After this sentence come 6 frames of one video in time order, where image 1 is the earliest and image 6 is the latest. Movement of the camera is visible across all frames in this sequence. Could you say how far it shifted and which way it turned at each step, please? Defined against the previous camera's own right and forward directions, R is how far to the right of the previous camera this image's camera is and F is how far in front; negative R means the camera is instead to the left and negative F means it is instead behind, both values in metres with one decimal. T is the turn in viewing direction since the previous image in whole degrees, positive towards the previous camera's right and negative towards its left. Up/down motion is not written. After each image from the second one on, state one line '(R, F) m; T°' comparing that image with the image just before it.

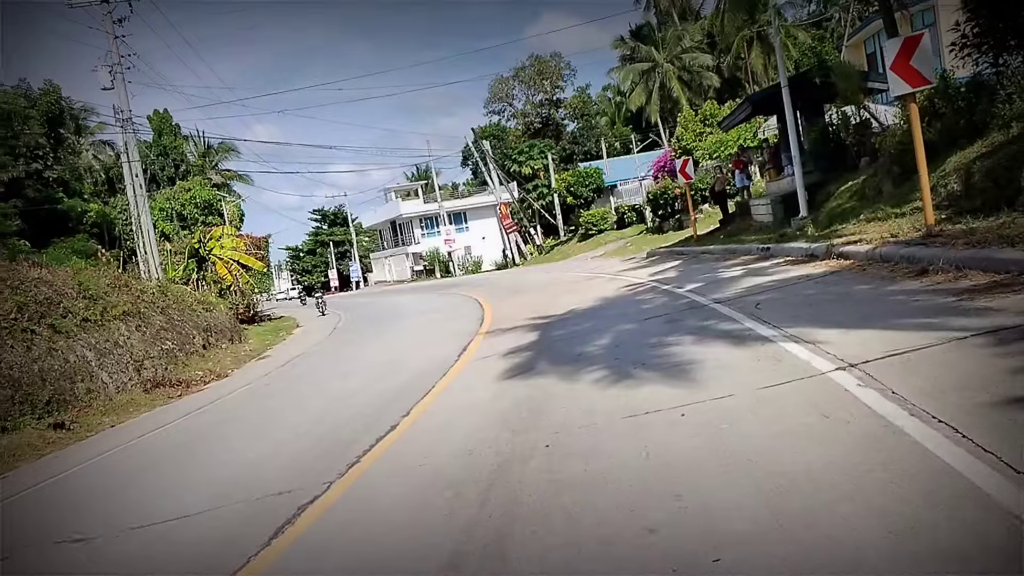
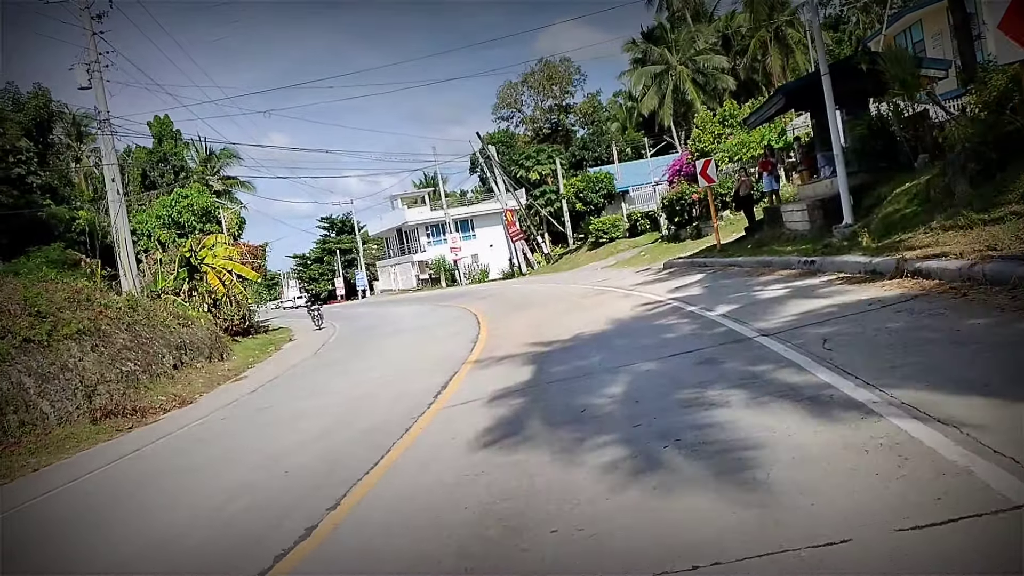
(+0.2, +2.2) m; -1°
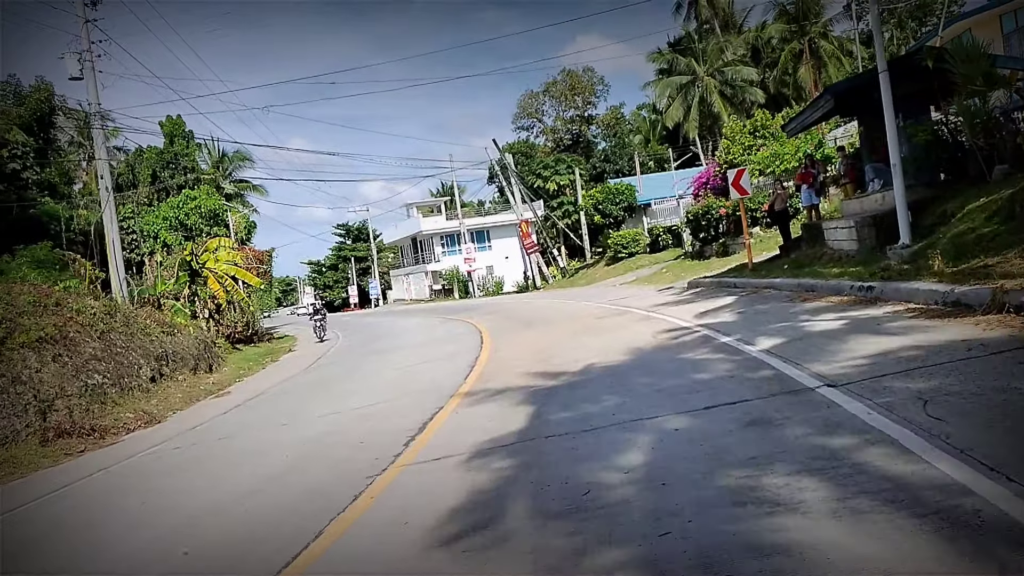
(+0.2, +1.8) m; -1°
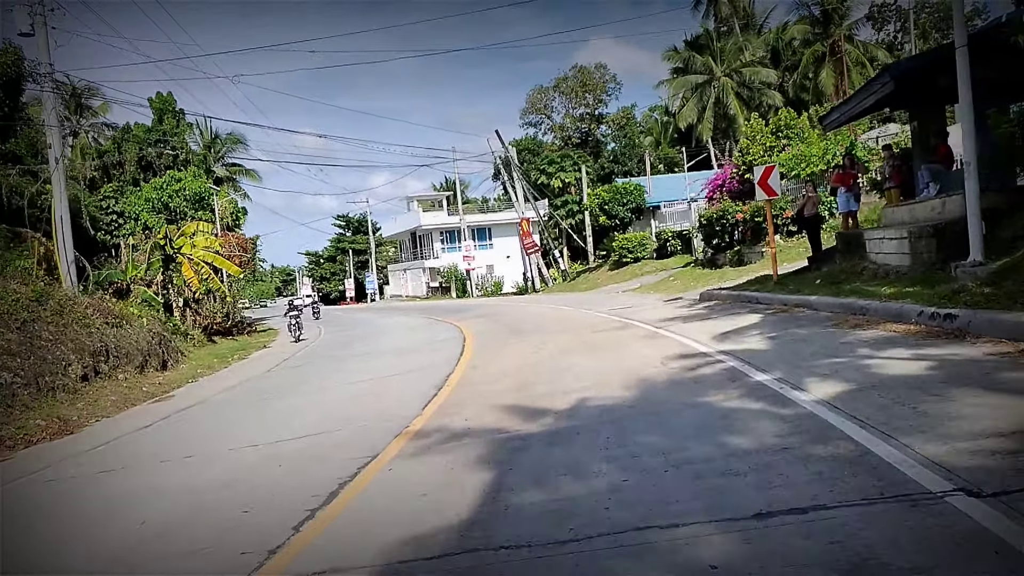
(+0.3, +2.4) m; 0°
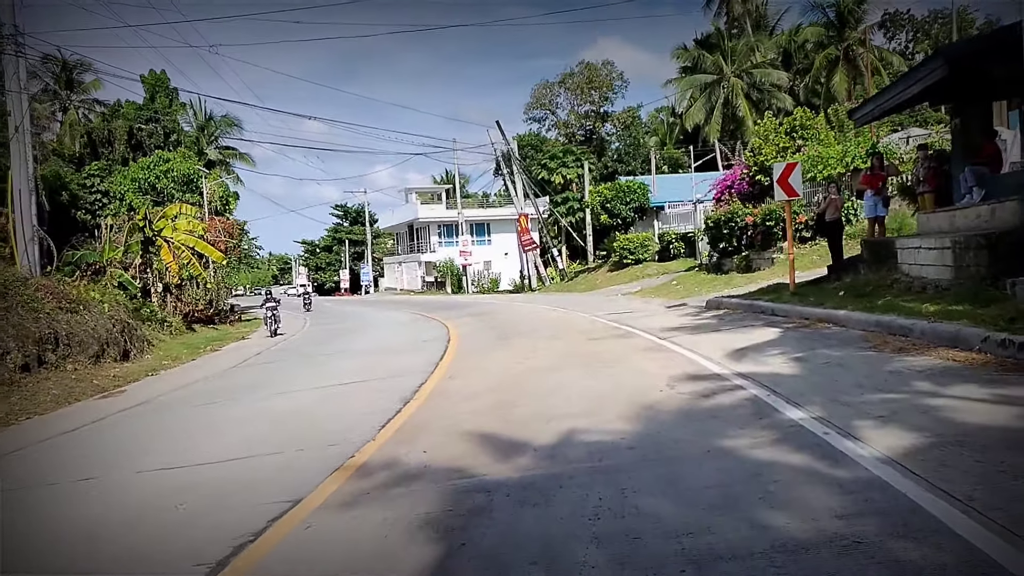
(+0.2, +1.5) m; 0°
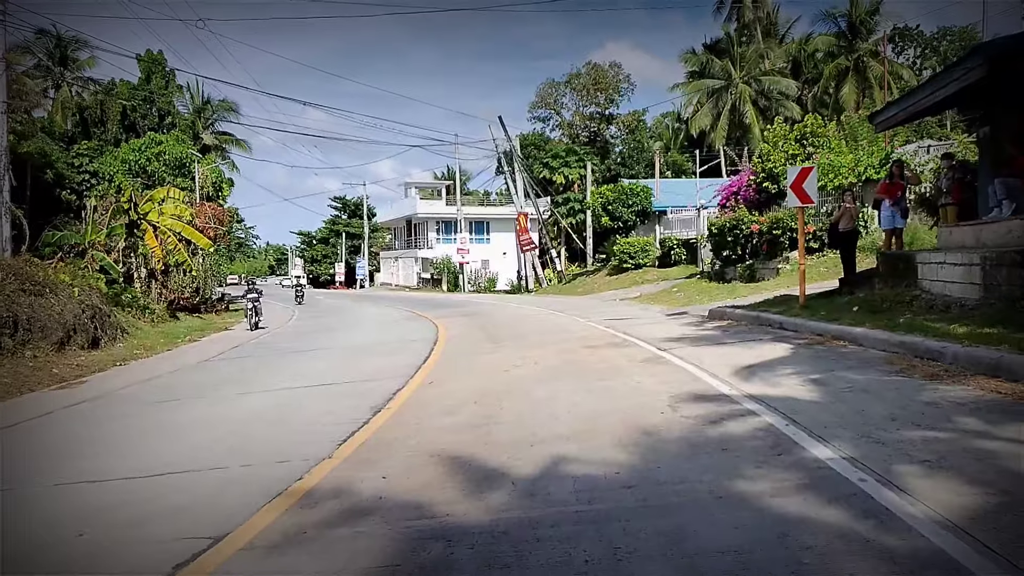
(+0.1, +0.9) m; 0°
